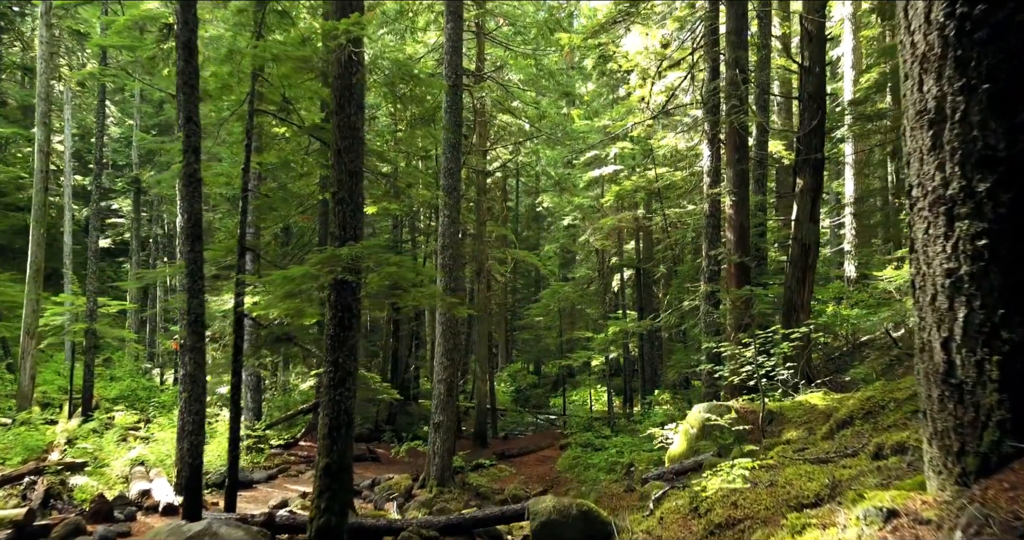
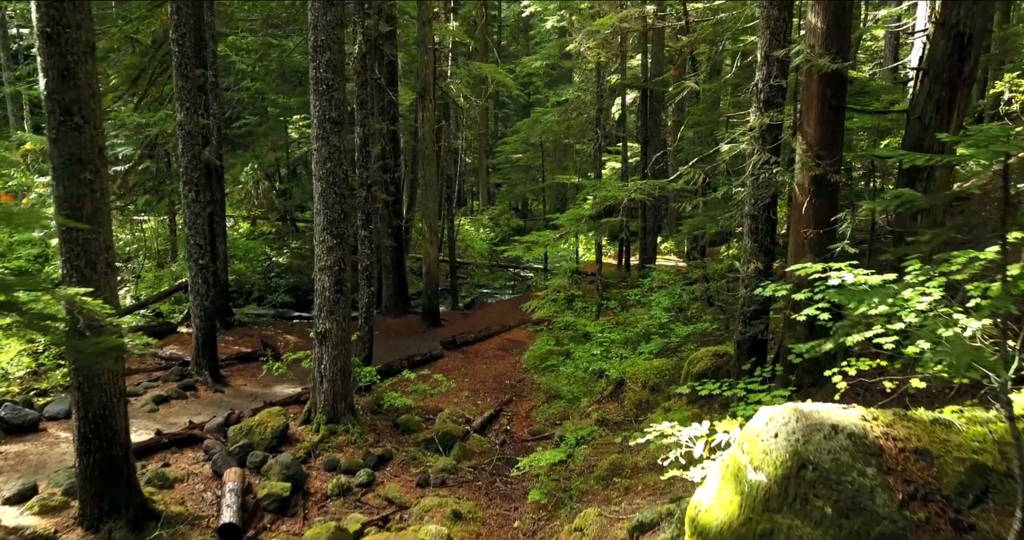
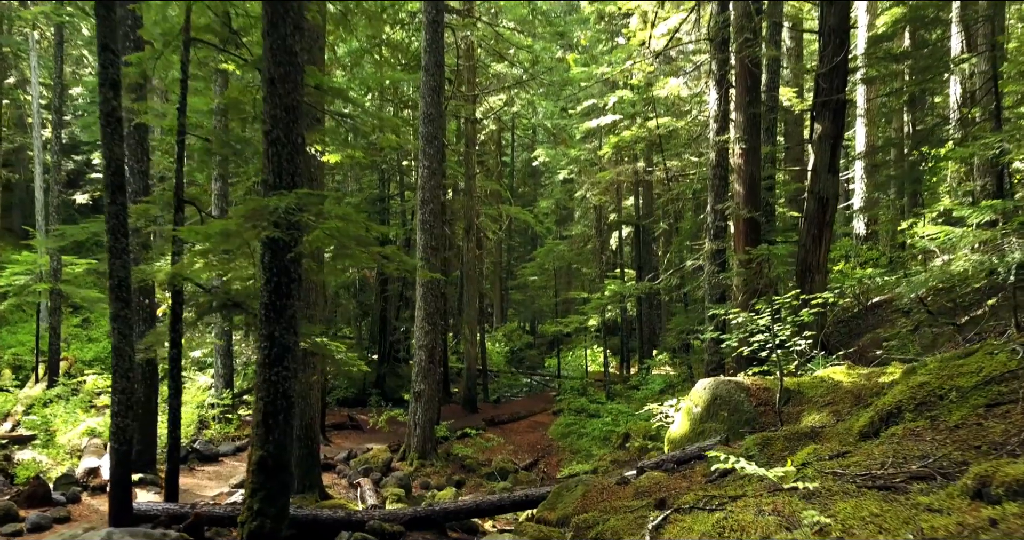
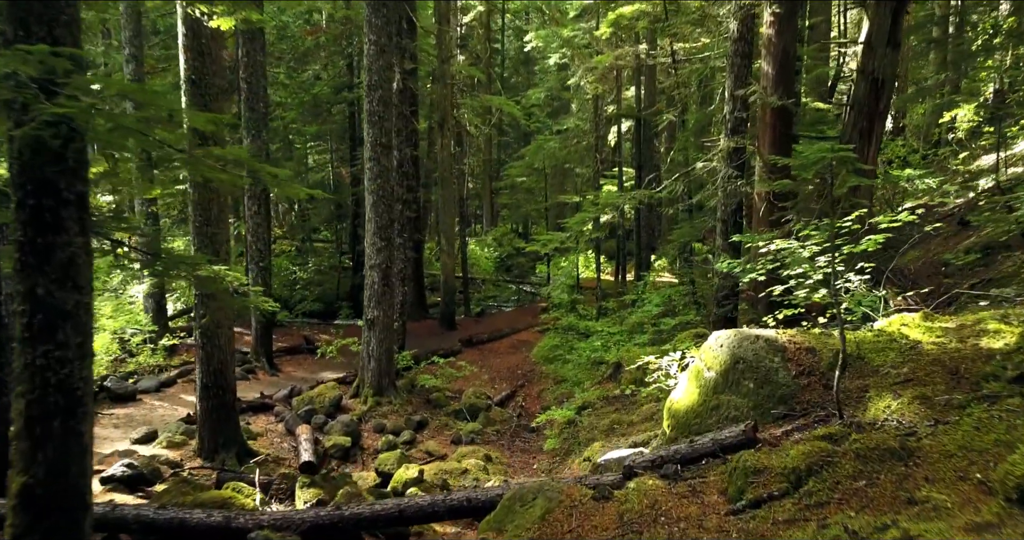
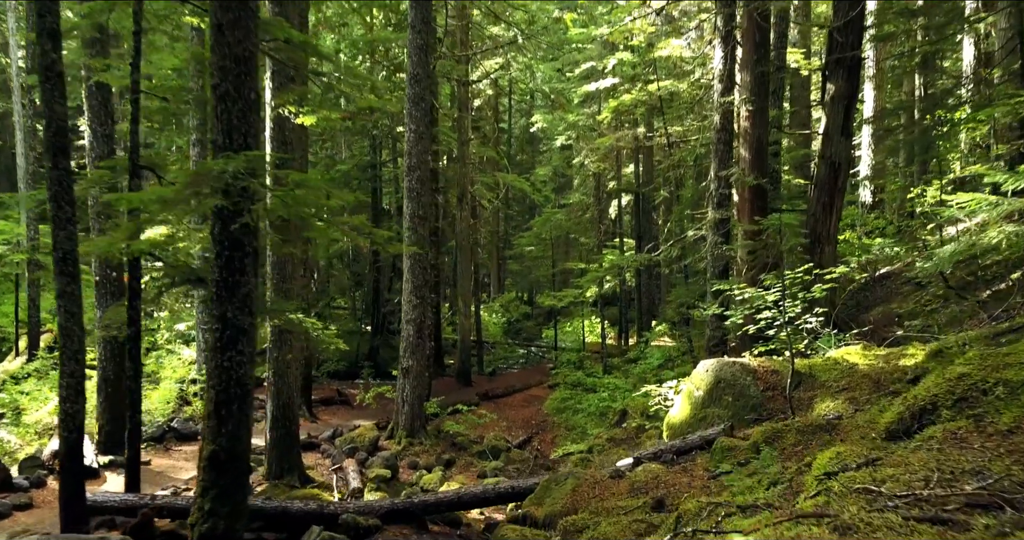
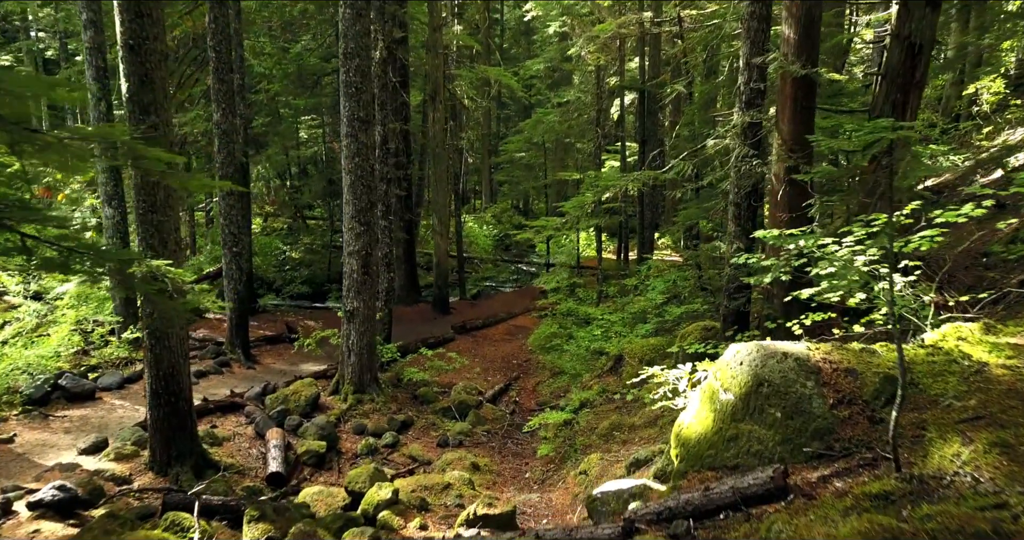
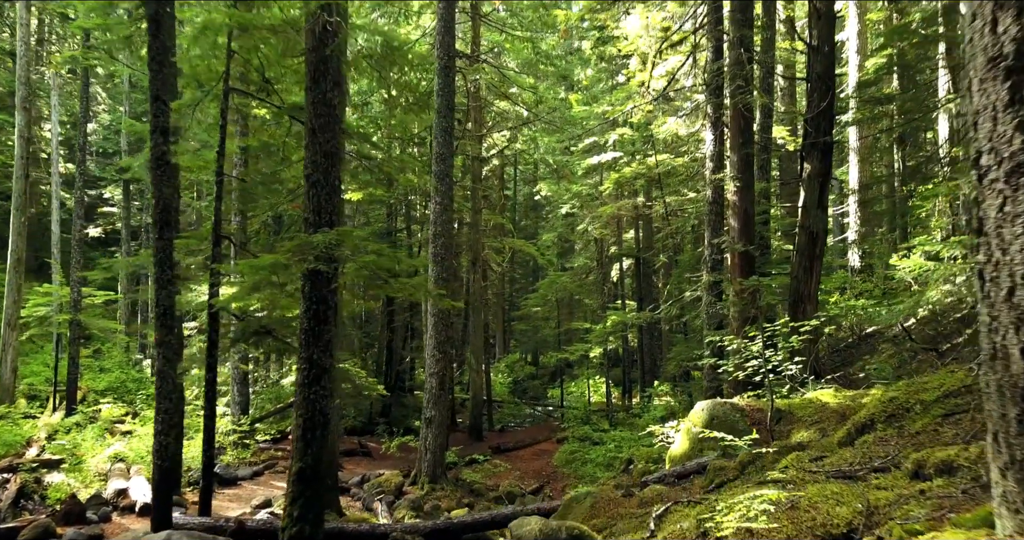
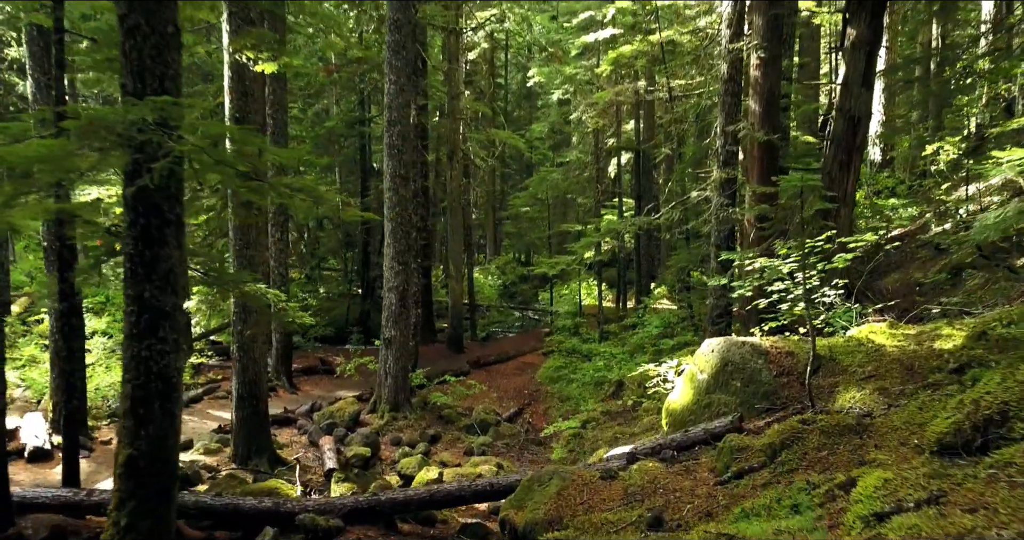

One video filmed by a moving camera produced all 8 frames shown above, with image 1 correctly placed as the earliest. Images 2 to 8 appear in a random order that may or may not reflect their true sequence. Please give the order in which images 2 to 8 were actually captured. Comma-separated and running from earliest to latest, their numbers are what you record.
7, 3, 5, 8, 4, 6, 2
